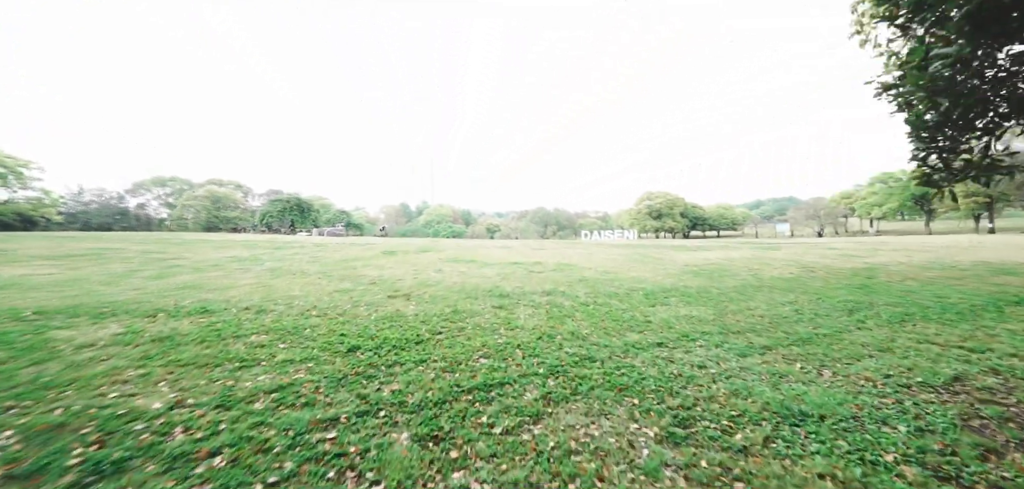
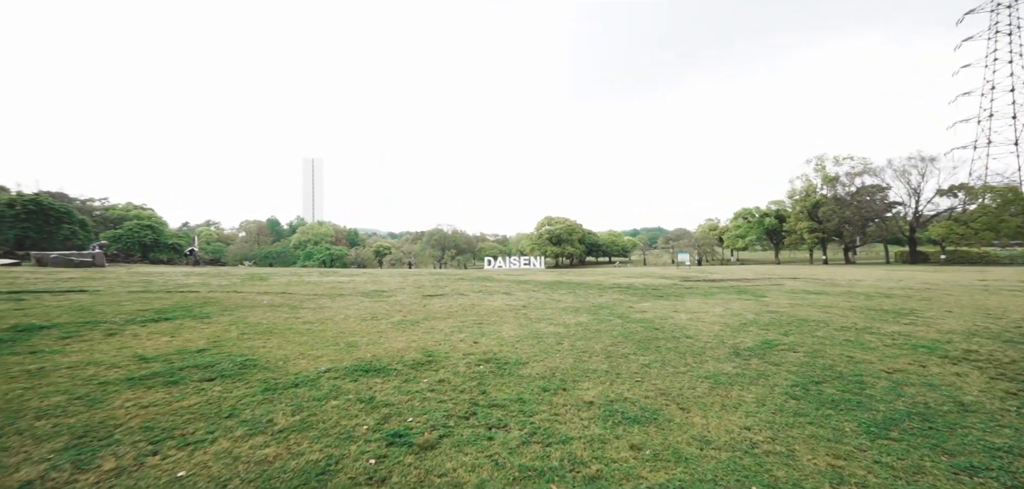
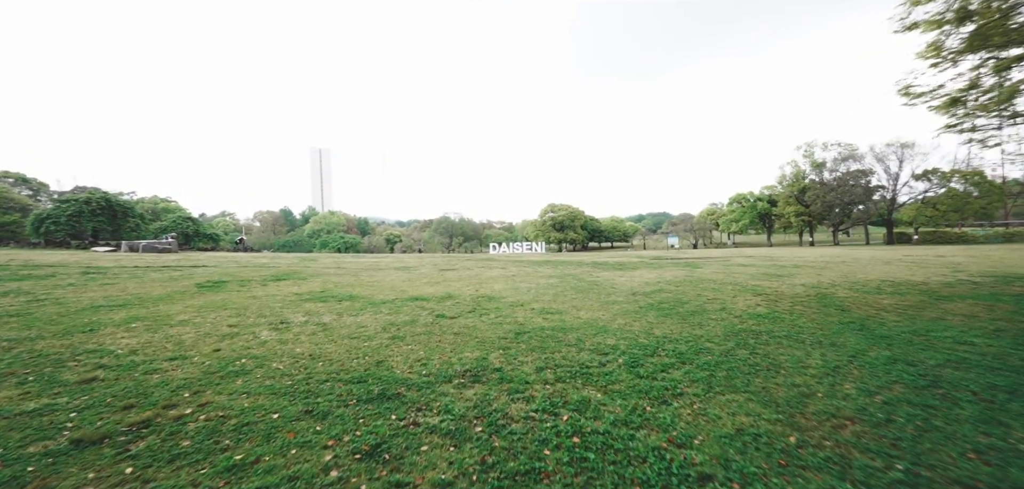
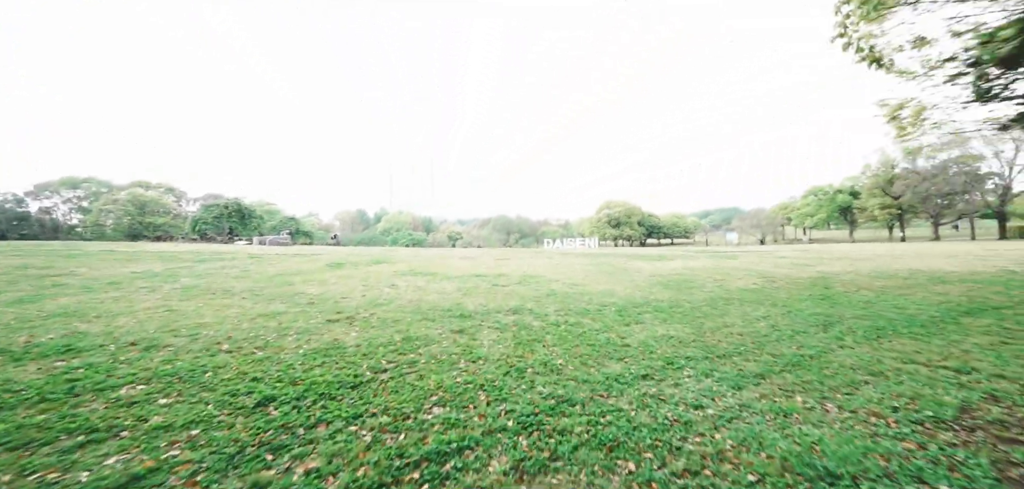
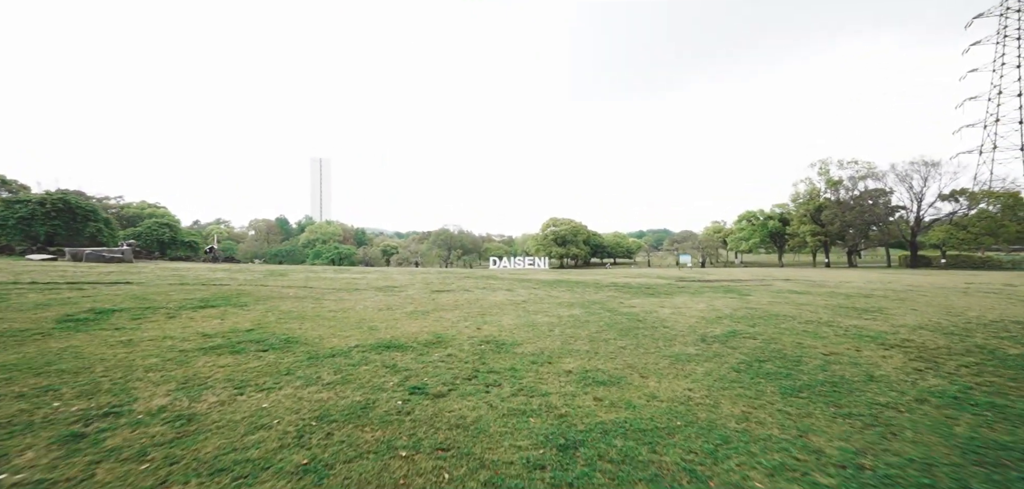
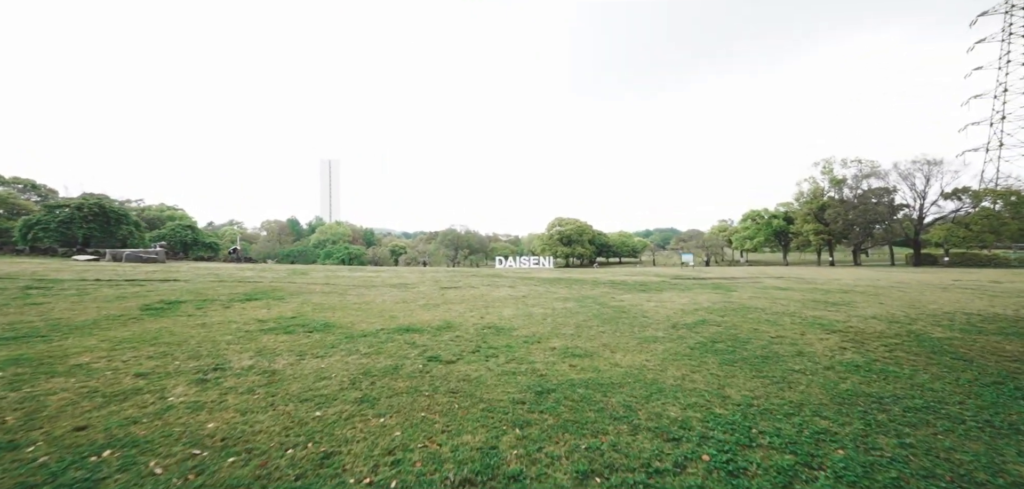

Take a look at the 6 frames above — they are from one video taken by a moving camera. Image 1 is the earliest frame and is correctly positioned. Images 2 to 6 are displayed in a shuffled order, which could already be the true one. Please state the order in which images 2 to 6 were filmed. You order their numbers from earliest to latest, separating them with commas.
4, 3, 6, 5, 2
